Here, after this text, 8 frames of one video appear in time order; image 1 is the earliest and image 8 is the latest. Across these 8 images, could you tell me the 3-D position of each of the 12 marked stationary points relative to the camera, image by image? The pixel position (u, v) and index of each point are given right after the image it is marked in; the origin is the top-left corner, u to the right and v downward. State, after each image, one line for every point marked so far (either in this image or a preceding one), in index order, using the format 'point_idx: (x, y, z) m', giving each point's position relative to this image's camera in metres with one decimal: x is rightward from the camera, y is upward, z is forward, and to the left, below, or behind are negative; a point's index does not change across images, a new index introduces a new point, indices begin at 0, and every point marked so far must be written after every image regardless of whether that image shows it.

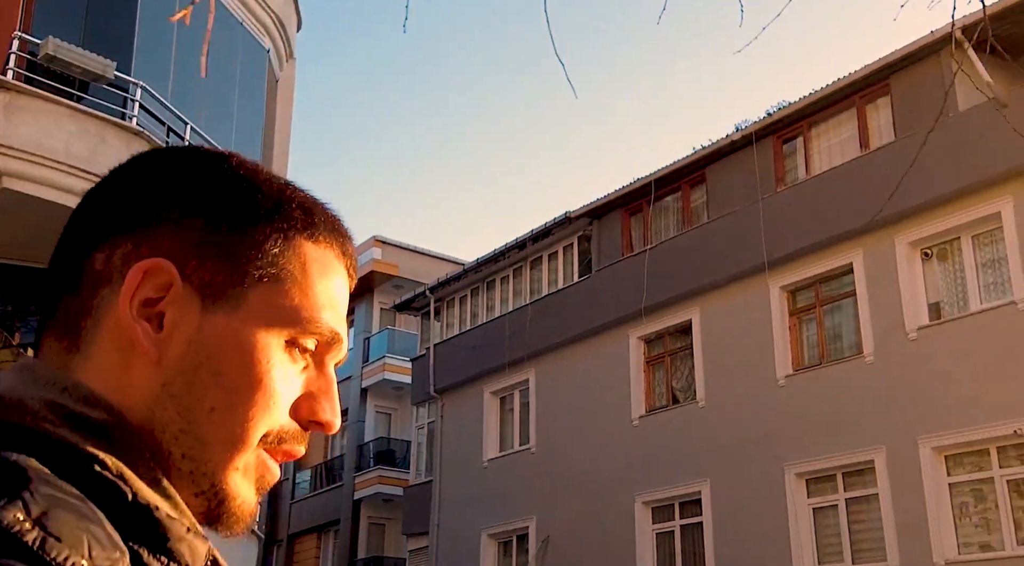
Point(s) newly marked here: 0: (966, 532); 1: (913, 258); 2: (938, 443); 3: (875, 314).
0: (+6.1, -3.4, +15.1) m
1: (+6.2, +0.4, +17.5) m
2: (+5.9, -2.2, +15.7) m
3: (+5.8, -0.5, +17.7) m
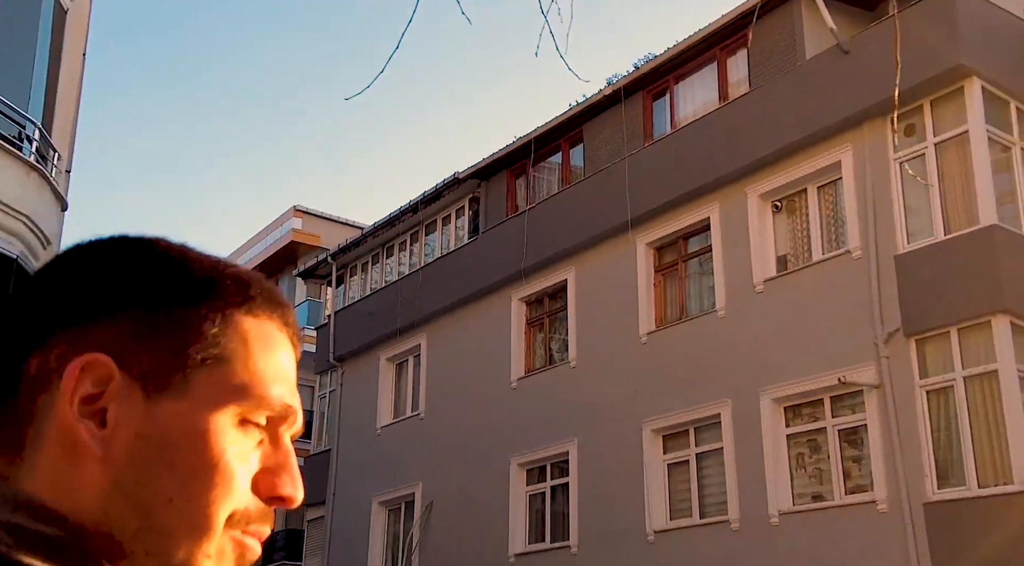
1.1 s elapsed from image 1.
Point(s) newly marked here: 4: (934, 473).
0: (+3.8, -2.7, +15.0) m
1: (+3.9, +1.1, +17.3) m
2: (+3.6, -1.5, +15.5) m
3: (+3.4, +0.2, +17.5) m
4: (+4.7, -2.1, +12.5) m
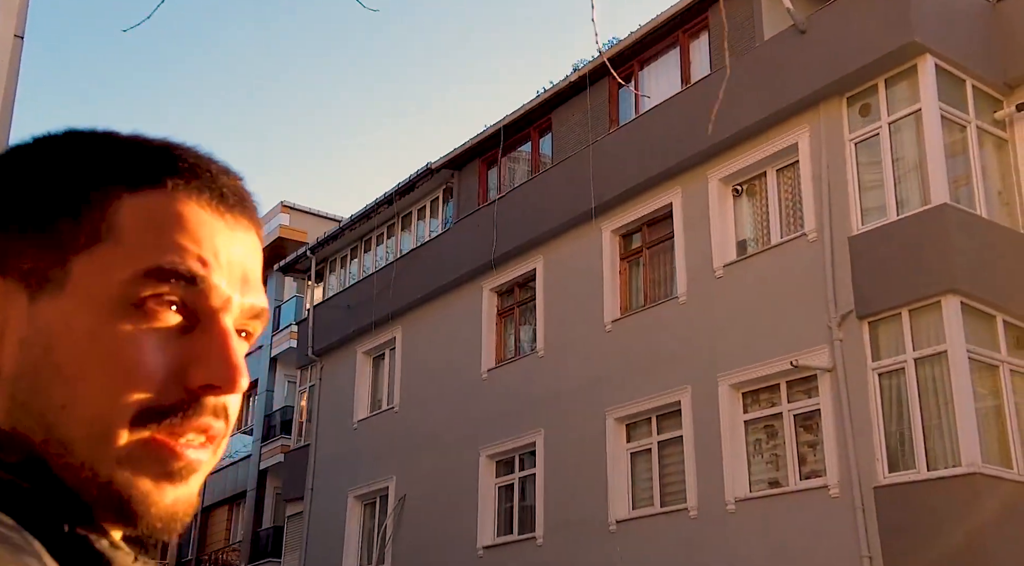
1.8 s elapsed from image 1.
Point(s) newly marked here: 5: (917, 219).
0: (+3.2, -2.5, +14.7) m
1: (+3.2, +1.3, +17.0) m
2: (+3.0, -1.3, +15.3) m
3: (+2.7, +0.5, +17.2) m
4: (+4.1, -1.9, +12.3) m
5: (+4.5, +0.7, +12.7) m
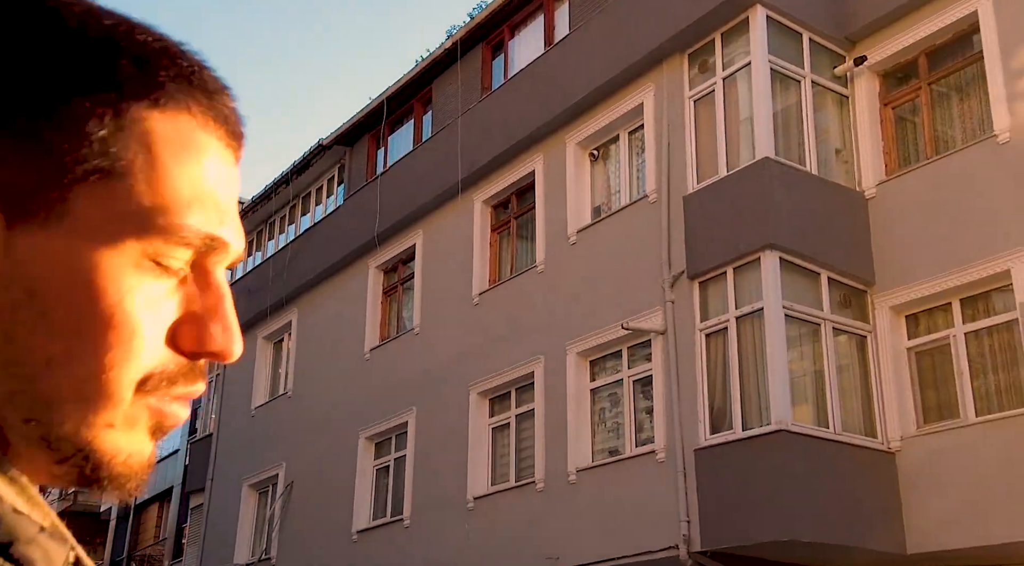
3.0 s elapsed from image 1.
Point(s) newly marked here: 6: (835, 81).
0: (+1.1, -2.0, +14.3) m
1: (+1.0, +1.8, +16.5) m
2: (+0.9, -0.8, +14.8) m
3: (+0.5, +0.9, +16.8) m
4: (+2.1, -1.4, +11.8) m
5: (+2.5, +1.2, +12.3) m
6: (+3.9, +2.4, +13.5) m
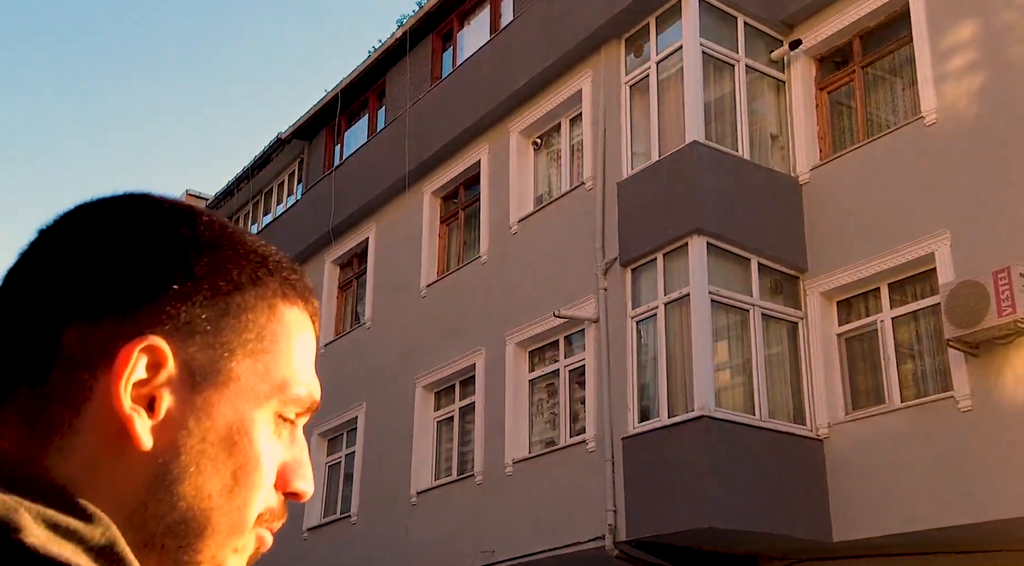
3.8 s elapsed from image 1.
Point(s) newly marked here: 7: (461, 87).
0: (+0.3, -1.9, +14.1) m
1: (+0.2, +2.0, +16.3) m
2: (+0.1, -0.7, +14.6) m
3: (-0.3, +1.1, +16.5) m
4: (+1.3, -1.3, +11.6) m
5: (+1.7, +1.3, +12.1) m
6: (+3.1, +2.6, +13.3) m
7: (-0.8, +3.1, +17.9) m
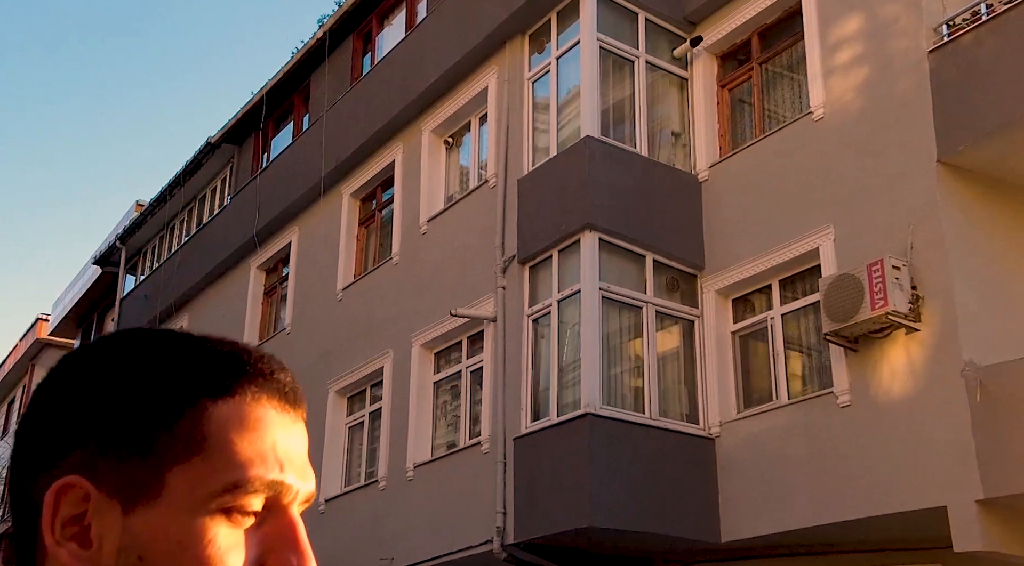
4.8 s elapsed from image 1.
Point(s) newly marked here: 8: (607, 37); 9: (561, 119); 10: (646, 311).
0: (-0.9, -1.9, +13.8) m
1: (-1.1, +1.9, +16.1) m
2: (-1.1, -0.7, +14.3) m
3: (-1.6, +1.0, +16.3) m
4: (+0.2, -1.3, +11.4) m
5: (+0.6, +1.3, +11.9) m
6: (+1.9, +2.6, +13.2) m
7: (-2.1, +3.1, +17.7) m
8: (+1.1, +2.7, +12.5) m
9: (+0.6, +1.8, +12.6) m
10: (+1.3, -0.3, +11.3) m
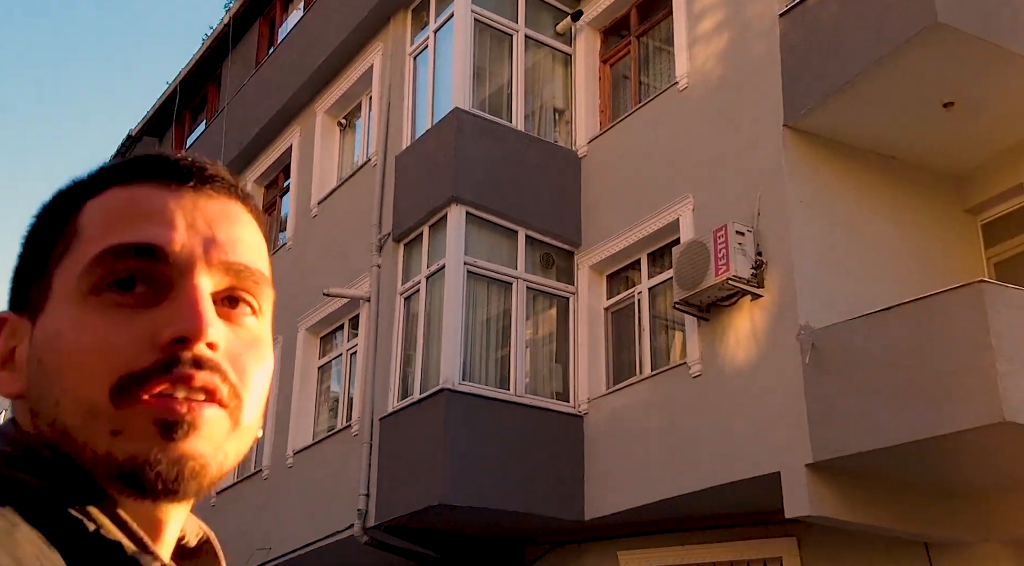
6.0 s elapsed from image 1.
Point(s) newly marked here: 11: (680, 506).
0: (-2.2, -1.6, +13.5) m
1: (-2.6, +2.1, +15.8) m
2: (-2.5, -0.5, +14.0) m
3: (-3.0, +1.2, +15.9) m
4: (-1.1, -1.0, +11.1) m
5: (-0.7, +1.6, +11.6) m
6: (+0.5, +2.8, +13.0) m
7: (-3.7, +3.3, +17.3) m
8: (-0.3, +3.0, +12.3) m
9: (-0.8, +2.1, +12.3) m
10: (0.0, 0.0, +11.0) m
11: (+1.3, -1.8, +9.0) m
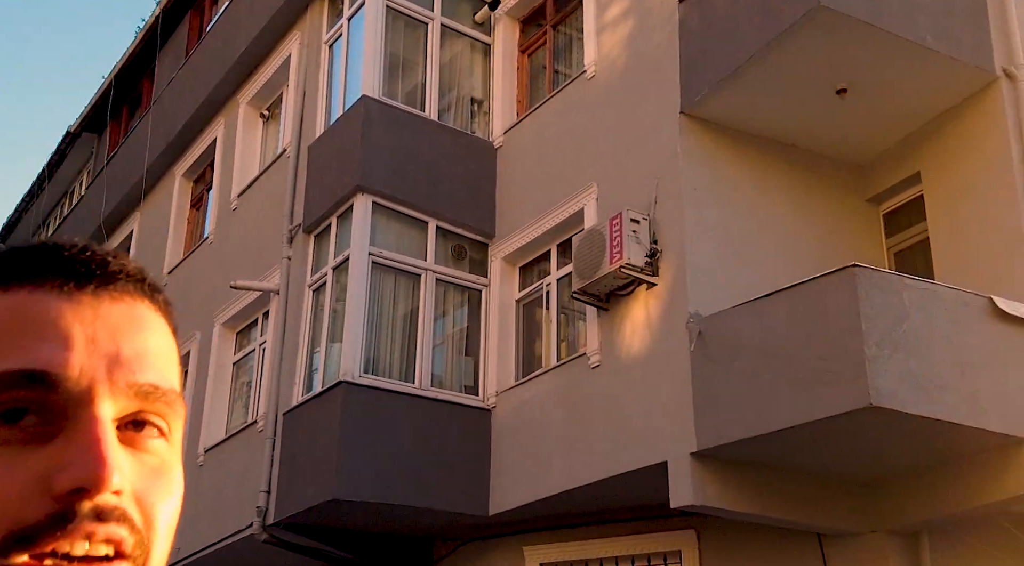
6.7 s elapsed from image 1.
0: (-3.2, -1.6, +13.2) m
1: (-3.6, +2.2, +15.5) m
2: (-3.5, -0.4, +13.7) m
3: (-4.1, +1.3, +15.6) m
4: (-2.0, -0.9, +10.9) m
5: (-1.6, +1.7, +11.4) m
6: (-0.4, +2.9, +12.8) m
7: (-4.7, +3.3, +17.0) m
8: (-1.2, +3.1, +12.1) m
9: (-1.7, +2.1, +12.1) m
10: (-0.8, 0.0, +10.8) m
11: (+0.5, -1.7, +8.8) m
